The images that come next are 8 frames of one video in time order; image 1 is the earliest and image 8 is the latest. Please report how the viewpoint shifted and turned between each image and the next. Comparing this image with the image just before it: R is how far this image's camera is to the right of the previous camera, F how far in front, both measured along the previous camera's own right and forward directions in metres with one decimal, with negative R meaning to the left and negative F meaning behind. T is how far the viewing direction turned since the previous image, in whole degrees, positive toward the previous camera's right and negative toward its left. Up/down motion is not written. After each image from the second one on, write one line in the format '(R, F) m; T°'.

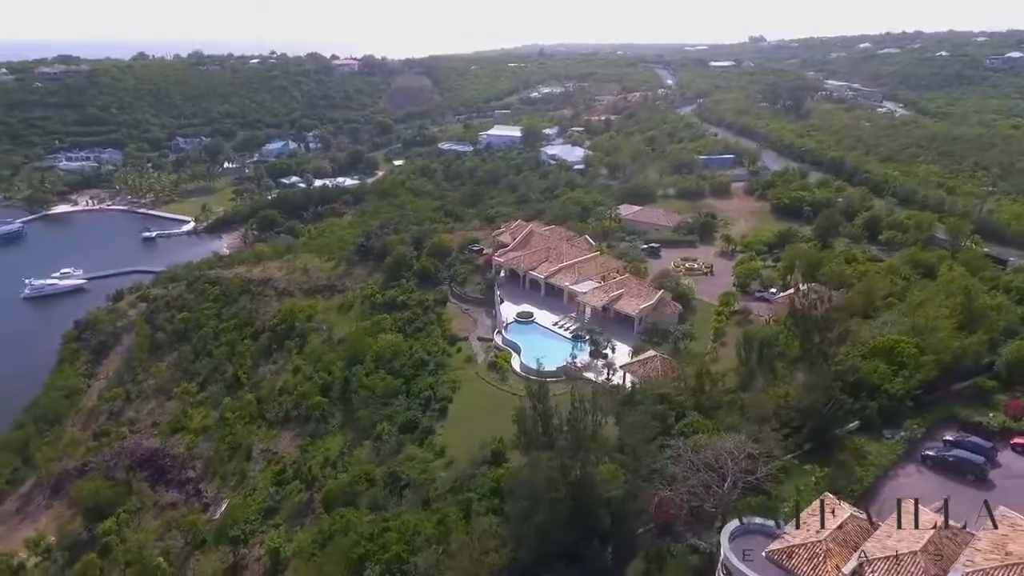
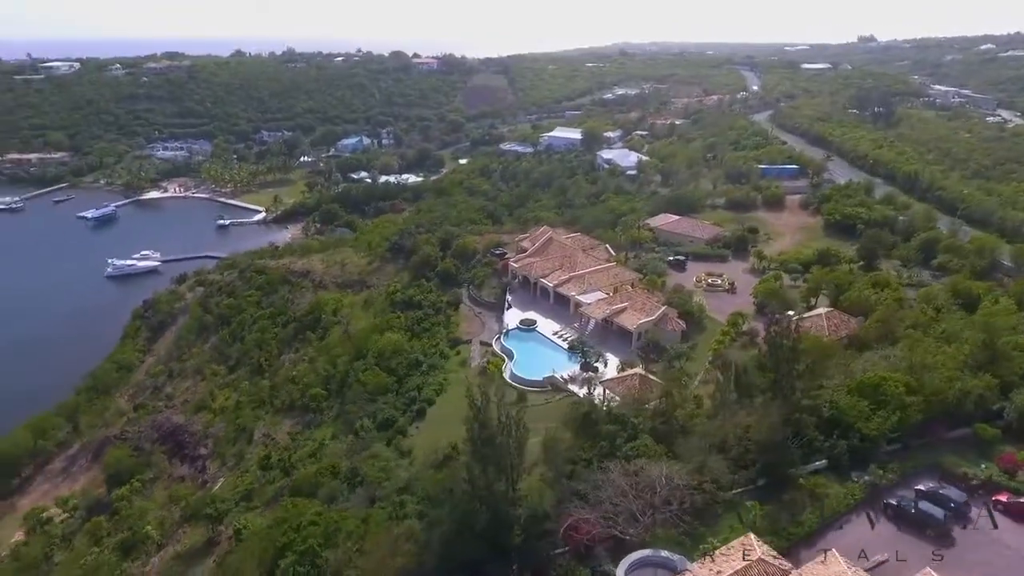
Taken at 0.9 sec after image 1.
(+3.3, 0.0) m; -7°
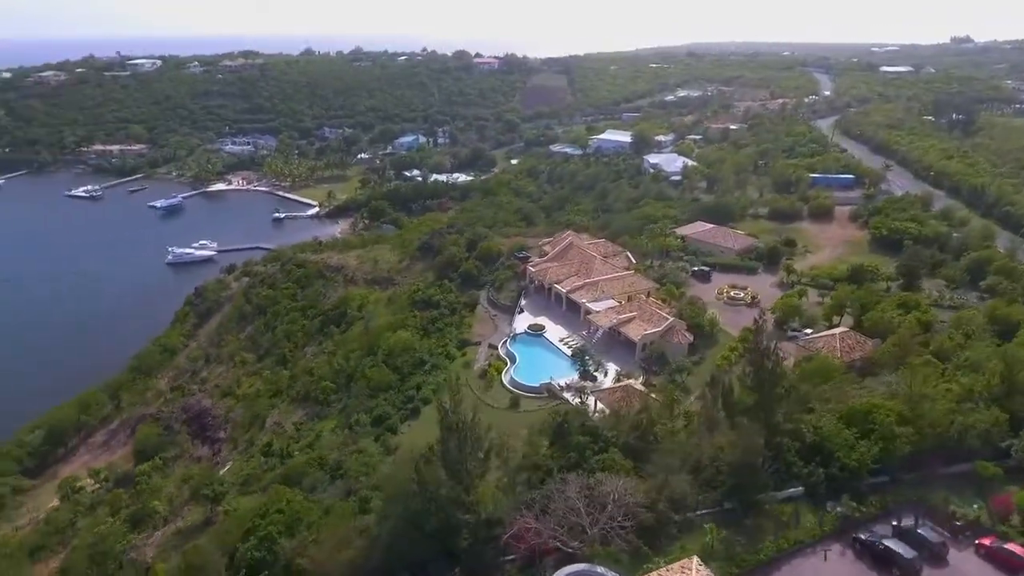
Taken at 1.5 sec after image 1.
(+2.3, -0.1) m; -5°
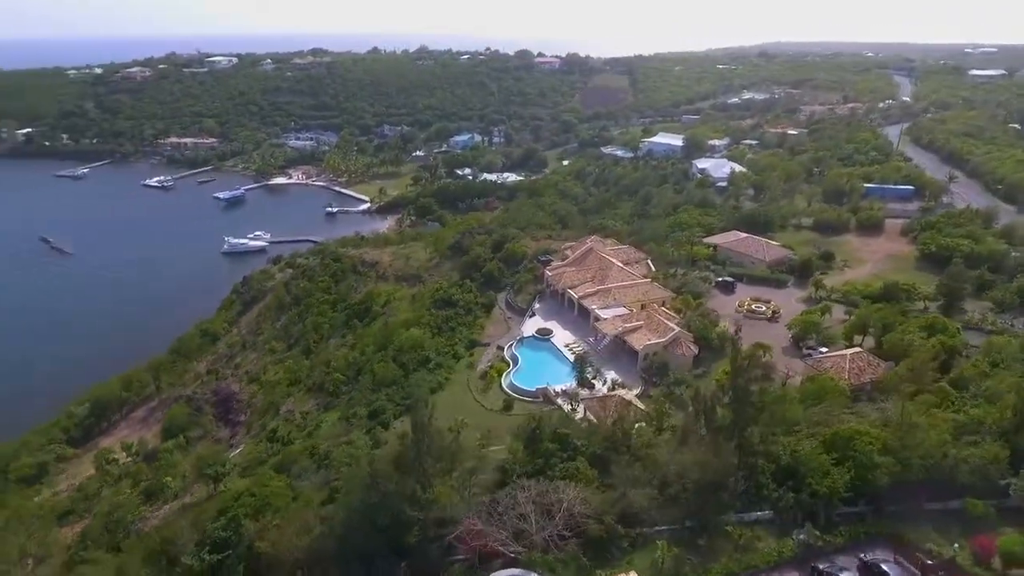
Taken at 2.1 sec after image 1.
(+2.3, -0.2) m; -6°
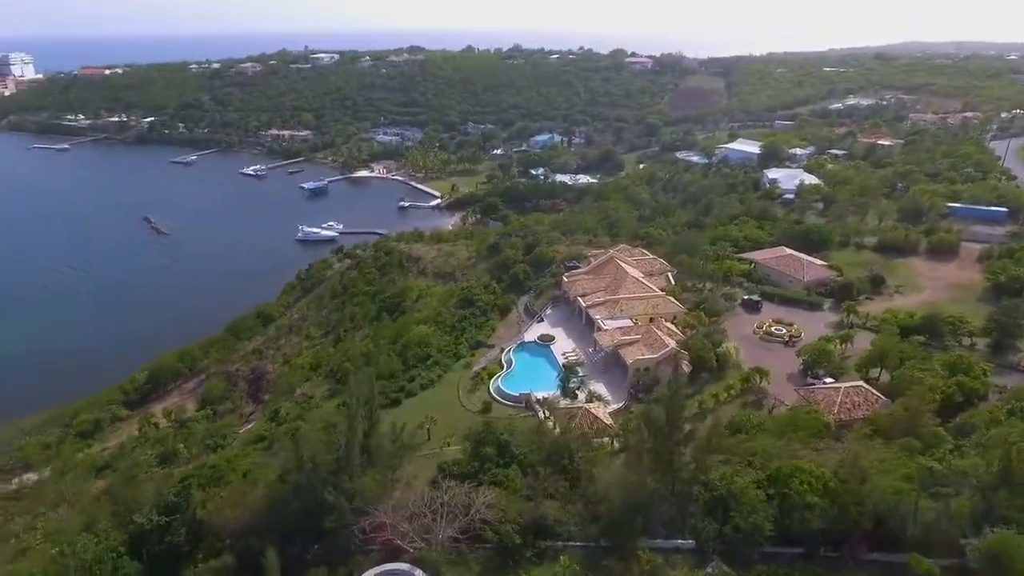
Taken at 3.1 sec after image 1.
(+4.0, -0.2) m; -8°
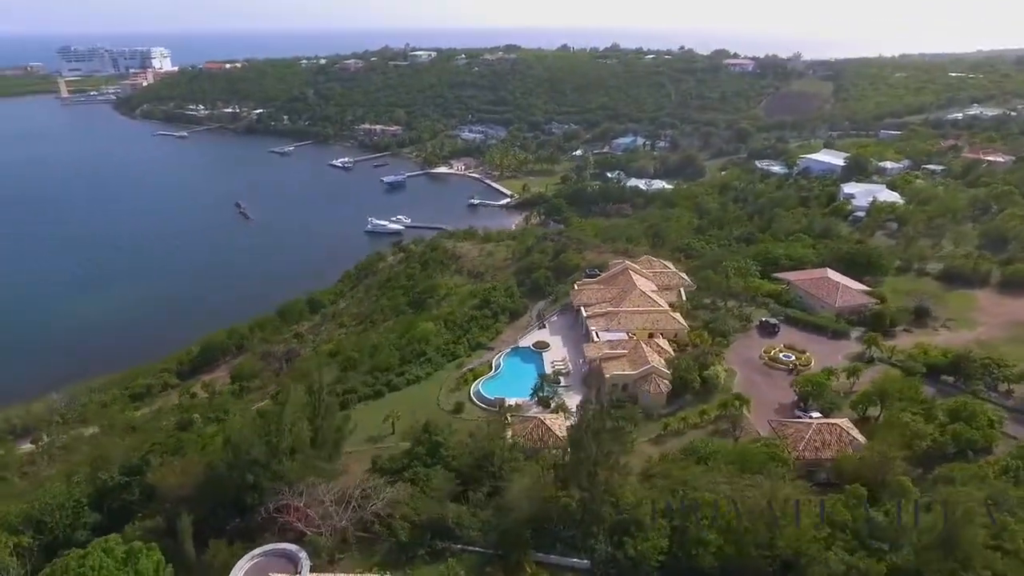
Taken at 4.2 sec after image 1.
(+4.5, -0.2) m; -9°
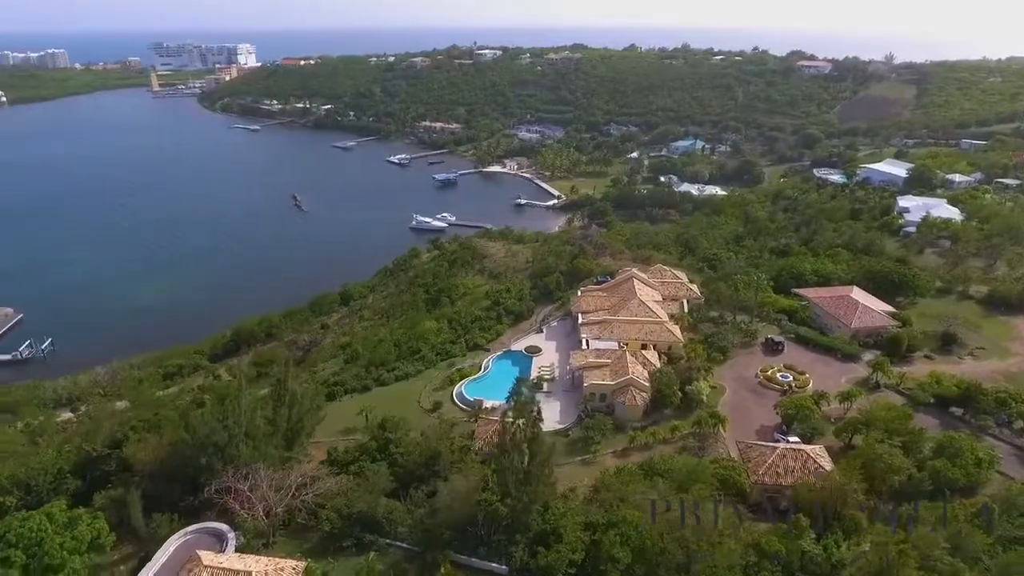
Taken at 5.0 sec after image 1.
(+3.4, -0.2) m; -6°
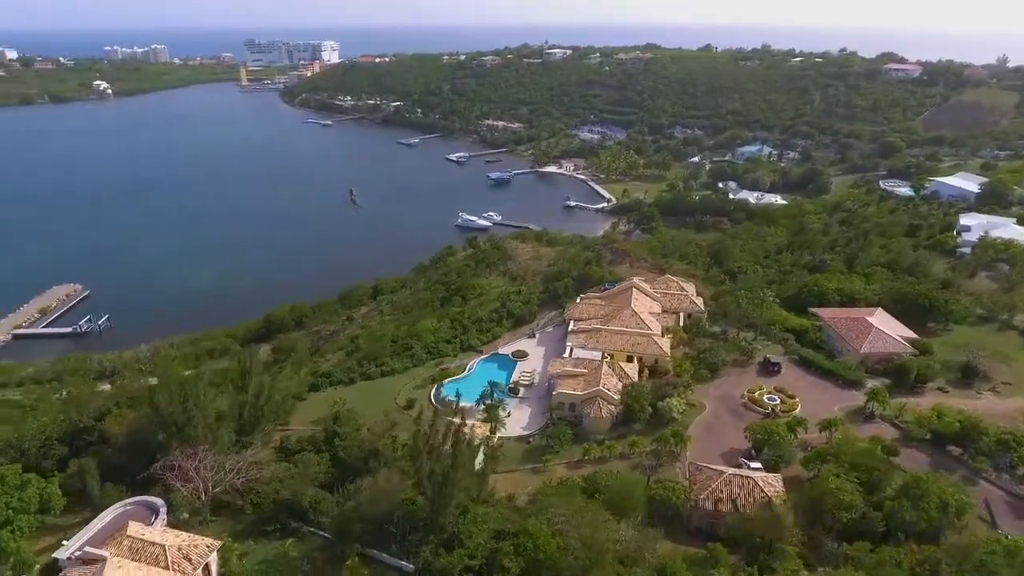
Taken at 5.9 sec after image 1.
(+3.9, -0.1) m; -7°
